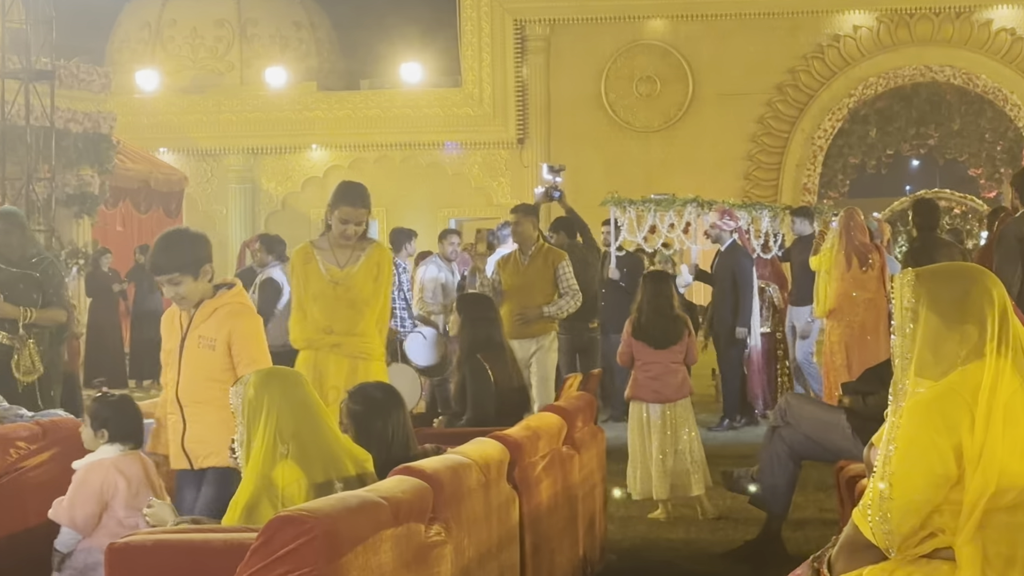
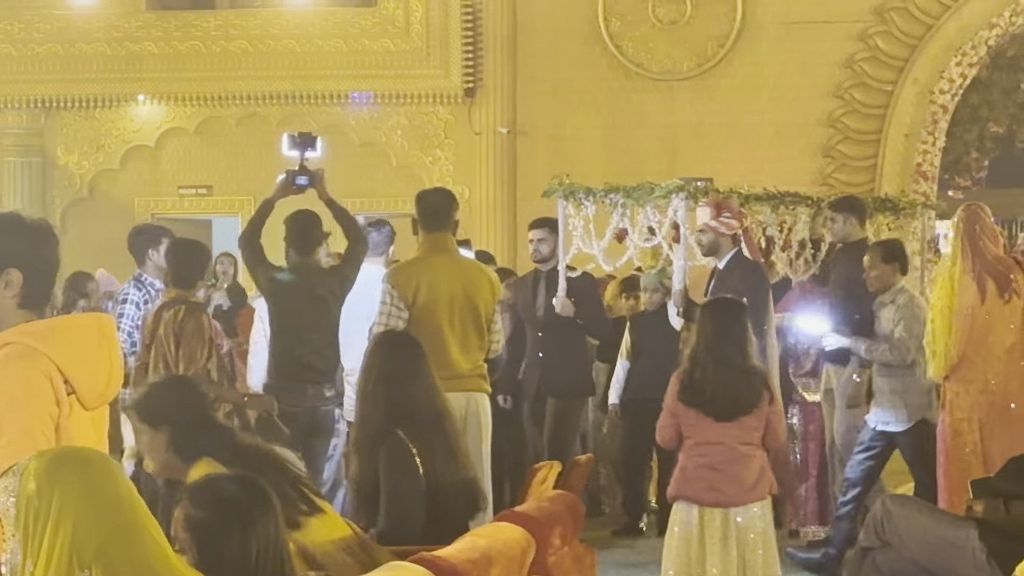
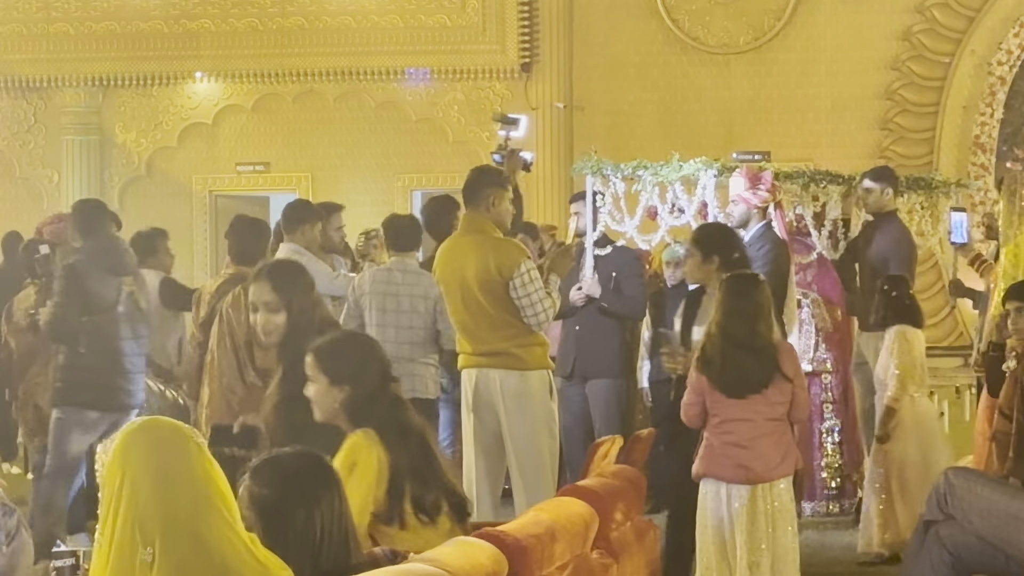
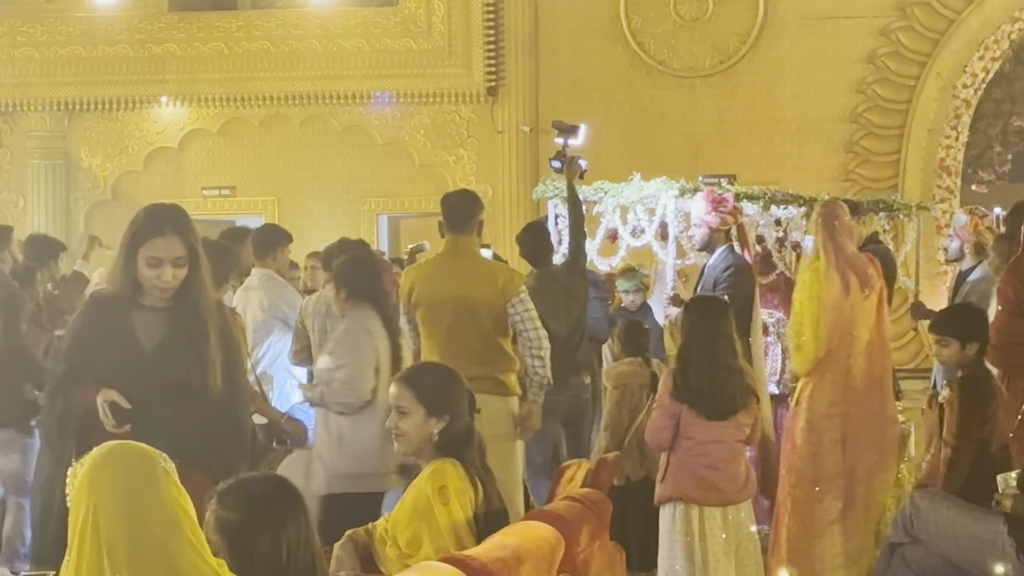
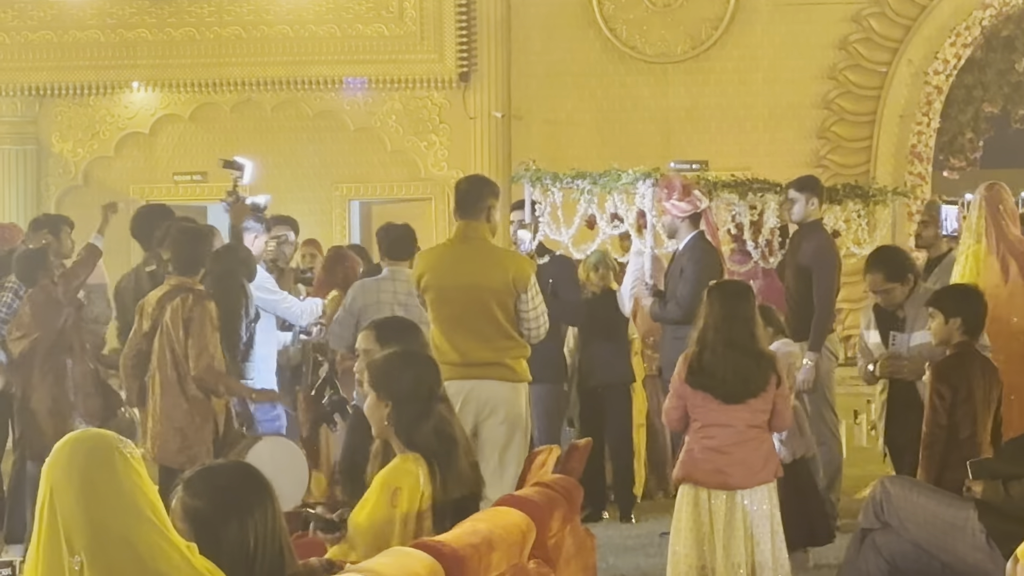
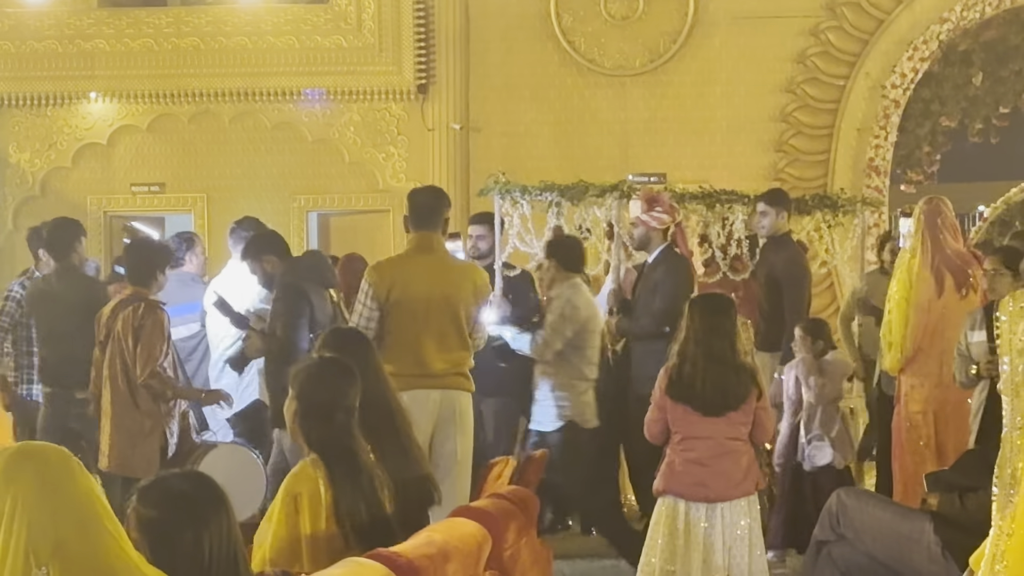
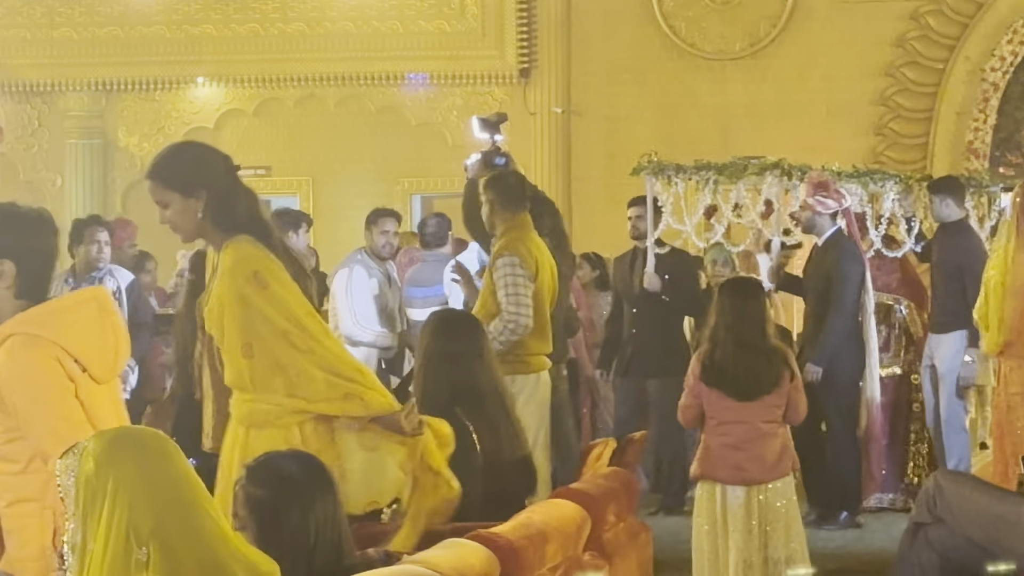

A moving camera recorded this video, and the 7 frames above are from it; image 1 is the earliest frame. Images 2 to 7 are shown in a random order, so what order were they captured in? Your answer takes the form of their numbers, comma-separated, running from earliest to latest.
7, 2, 6, 5, 3, 4
